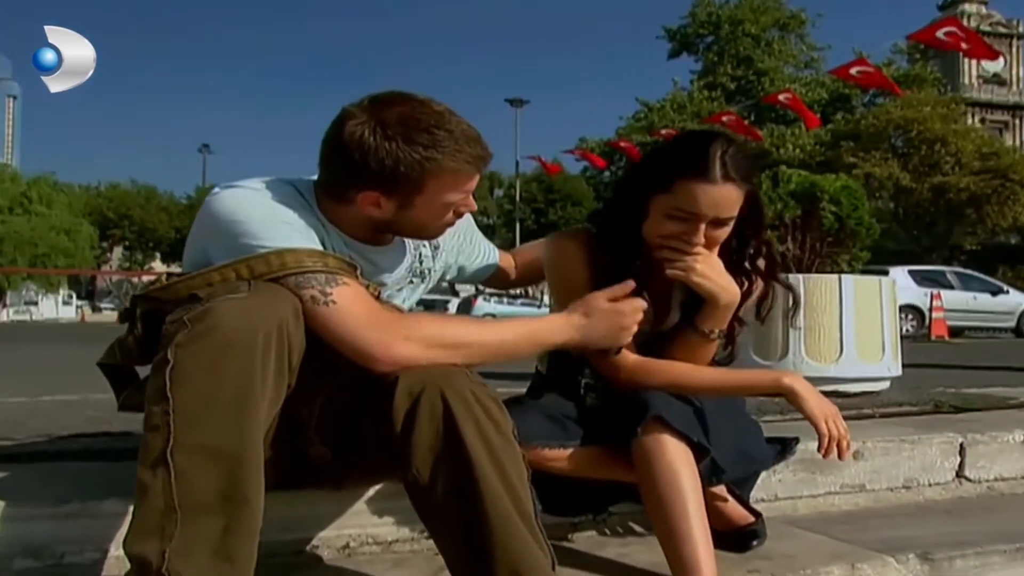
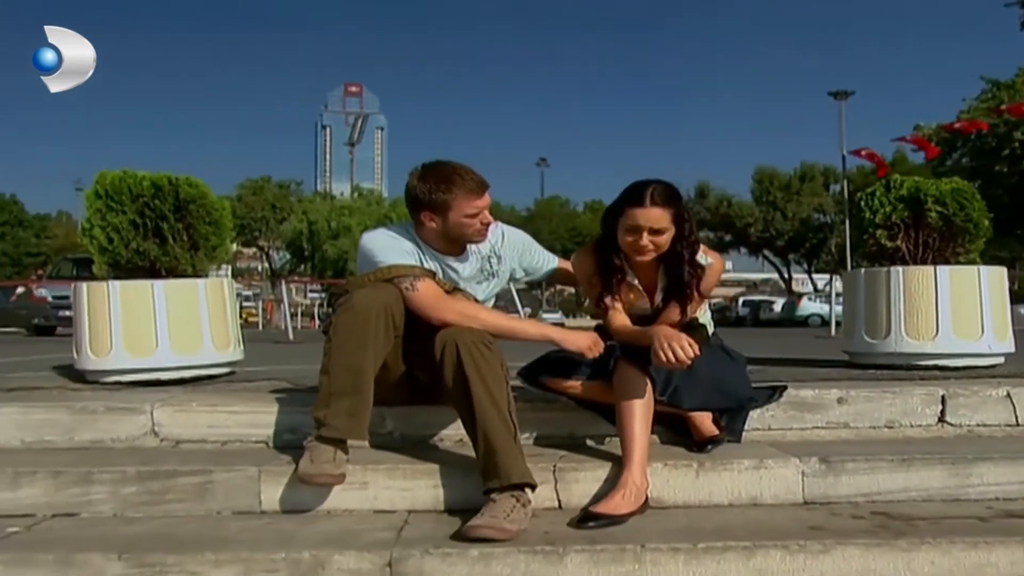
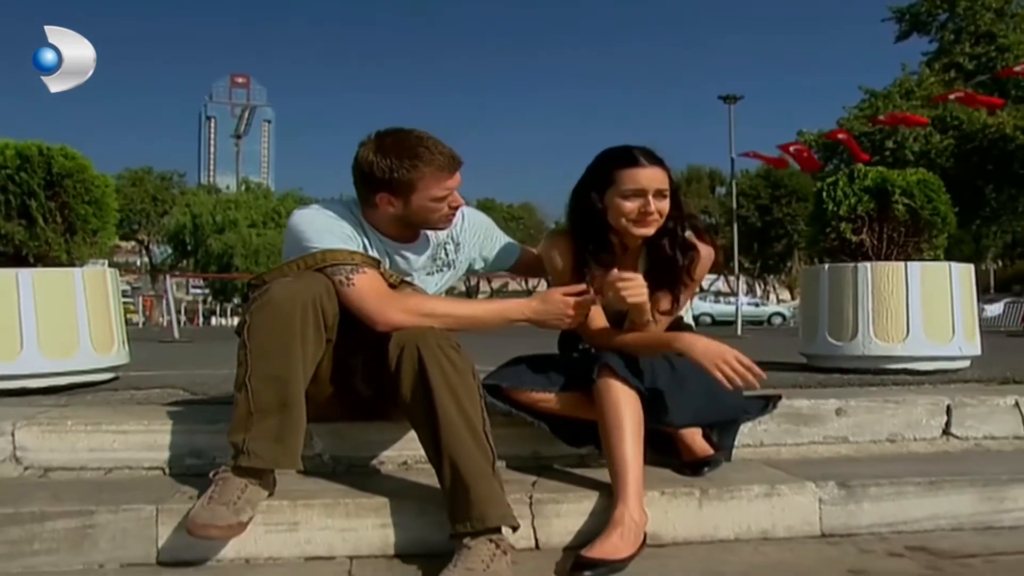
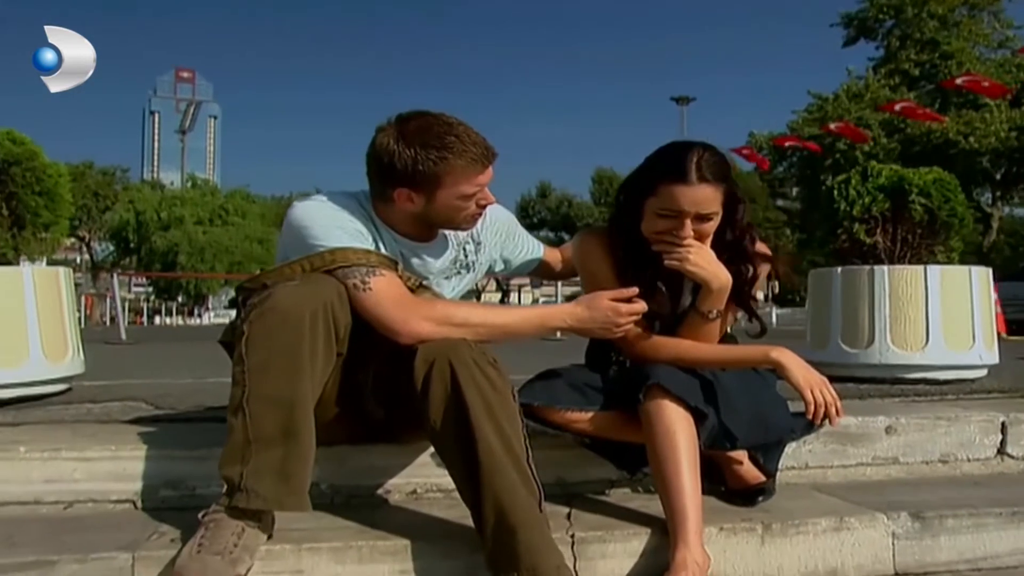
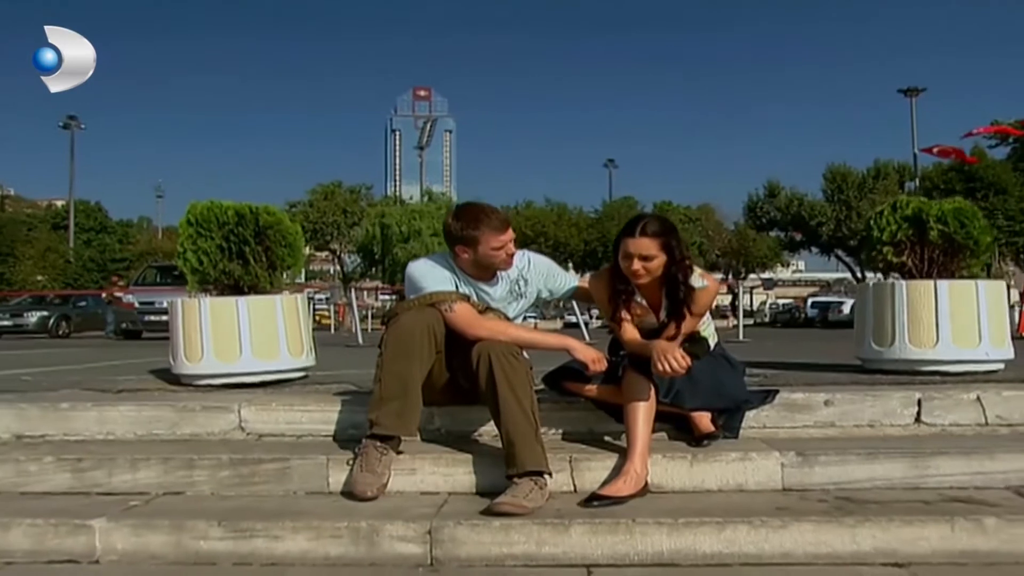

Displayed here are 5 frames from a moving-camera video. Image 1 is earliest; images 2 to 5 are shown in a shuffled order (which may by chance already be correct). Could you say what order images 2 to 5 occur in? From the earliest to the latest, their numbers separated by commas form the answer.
4, 3, 2, 5
